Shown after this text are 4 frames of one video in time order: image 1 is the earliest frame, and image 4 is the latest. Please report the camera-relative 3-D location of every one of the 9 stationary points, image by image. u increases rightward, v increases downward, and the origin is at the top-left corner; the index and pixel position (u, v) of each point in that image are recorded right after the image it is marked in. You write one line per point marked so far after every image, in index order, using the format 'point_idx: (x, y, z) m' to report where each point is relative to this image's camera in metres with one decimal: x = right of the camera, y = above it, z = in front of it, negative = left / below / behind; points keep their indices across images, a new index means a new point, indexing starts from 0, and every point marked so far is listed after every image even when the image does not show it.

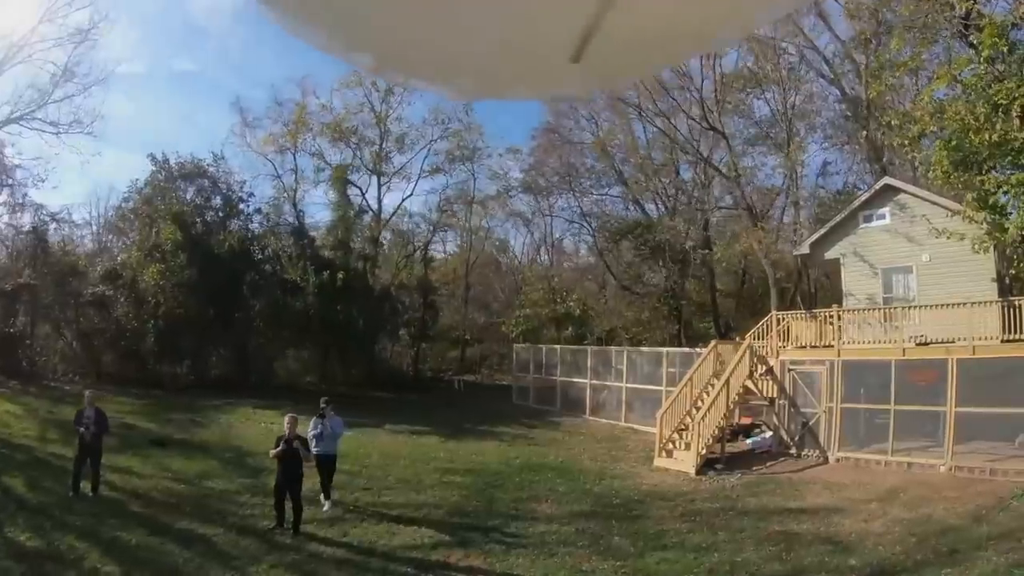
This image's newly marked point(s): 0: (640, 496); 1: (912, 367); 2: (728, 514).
0: (+2.1, -3.5, +13.7) m
1: (+8.4, -1.7, +16.9) m
2: (+3.3, -3.5, +12.4) m
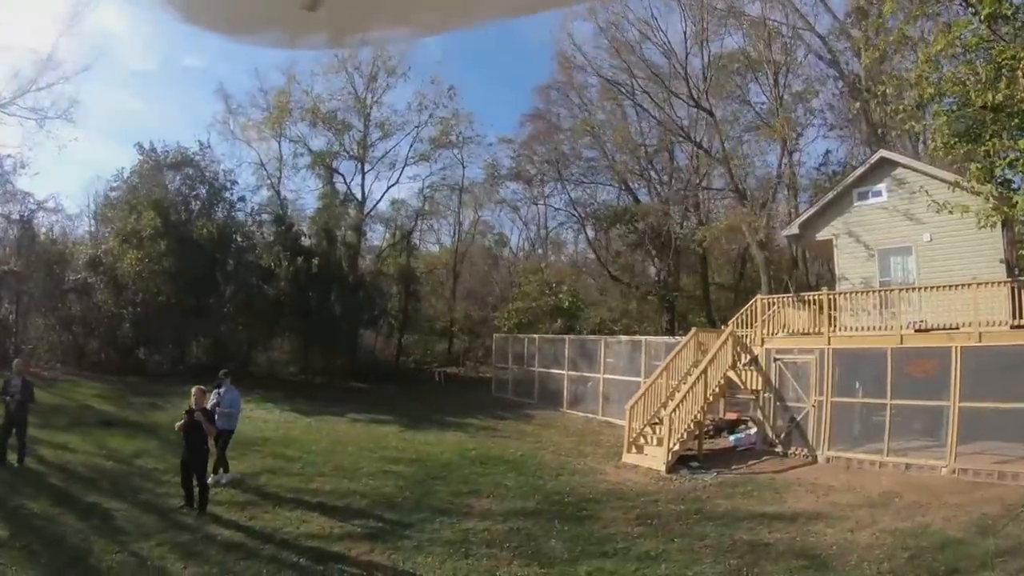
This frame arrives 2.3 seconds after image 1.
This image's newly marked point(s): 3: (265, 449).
0: (+1.2, -3.1, +12.1) m
1: (+7.6, -1.3, +15.3) m
2: (+2.4, -3.1, +10.7) m
3: (-5.1, -3.3, +16.7) m
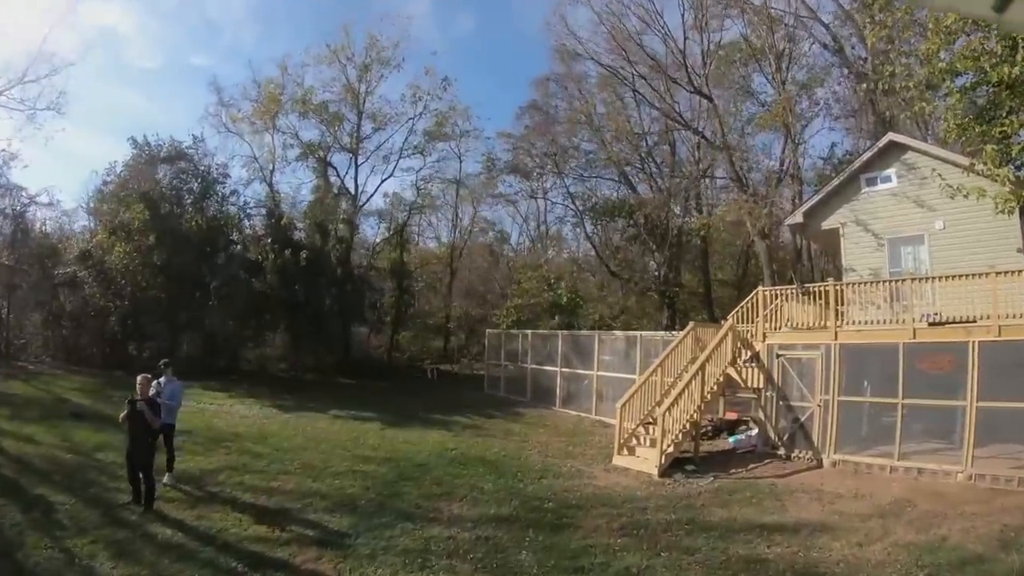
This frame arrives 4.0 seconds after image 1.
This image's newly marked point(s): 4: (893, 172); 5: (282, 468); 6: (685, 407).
0: (+0.9, -2.9, +11.1) m
1: (+7.3, -1.2, +14.2) m
2: (+2.0, -2.9, +9.7) m
3: (-5.4, -3.1, +15.7) m
4: (+9.1, +2.7, +19.1) m
5: (-3.8, -3.0, +13.4) m
6: (+3.3, -2.2, +15.1) m
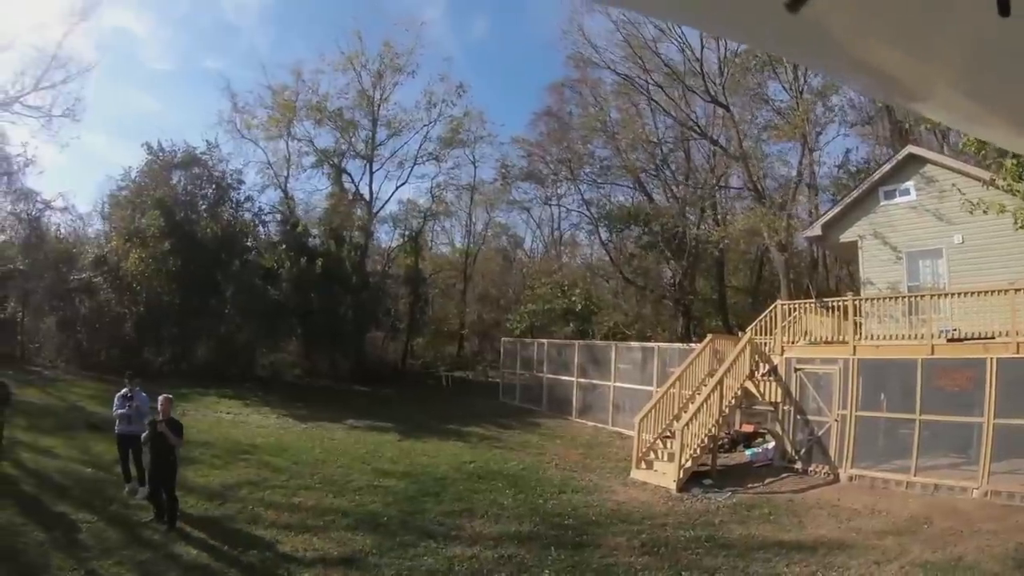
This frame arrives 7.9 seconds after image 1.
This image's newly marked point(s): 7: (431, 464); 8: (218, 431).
0: (+1.2, -3.2, +11.2) m
1: (+7.6, -1.4, +14.2) m
2: (+2.3, -3.1, +9.8) m
3: (-5.1, -3.3, +15.8) m
4: (+9.5, +2.4, +19.1) m
5: (-3.5, -3.3, +13.5) m
6: (+3.6, -2.5, +15.2) m
7: (-1.5, -3.3, +15.2) m
8: (-6.9, -3.3, +18.9) m
